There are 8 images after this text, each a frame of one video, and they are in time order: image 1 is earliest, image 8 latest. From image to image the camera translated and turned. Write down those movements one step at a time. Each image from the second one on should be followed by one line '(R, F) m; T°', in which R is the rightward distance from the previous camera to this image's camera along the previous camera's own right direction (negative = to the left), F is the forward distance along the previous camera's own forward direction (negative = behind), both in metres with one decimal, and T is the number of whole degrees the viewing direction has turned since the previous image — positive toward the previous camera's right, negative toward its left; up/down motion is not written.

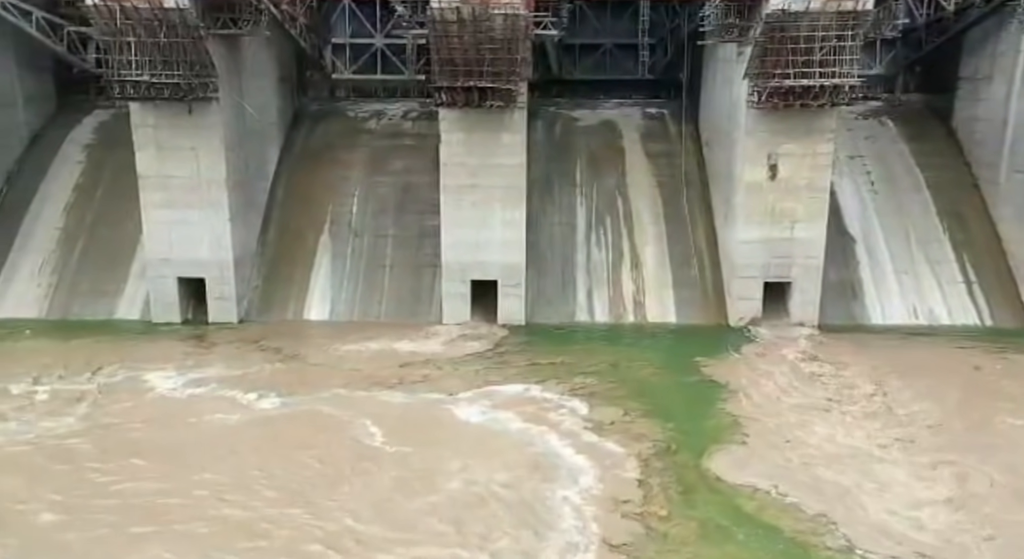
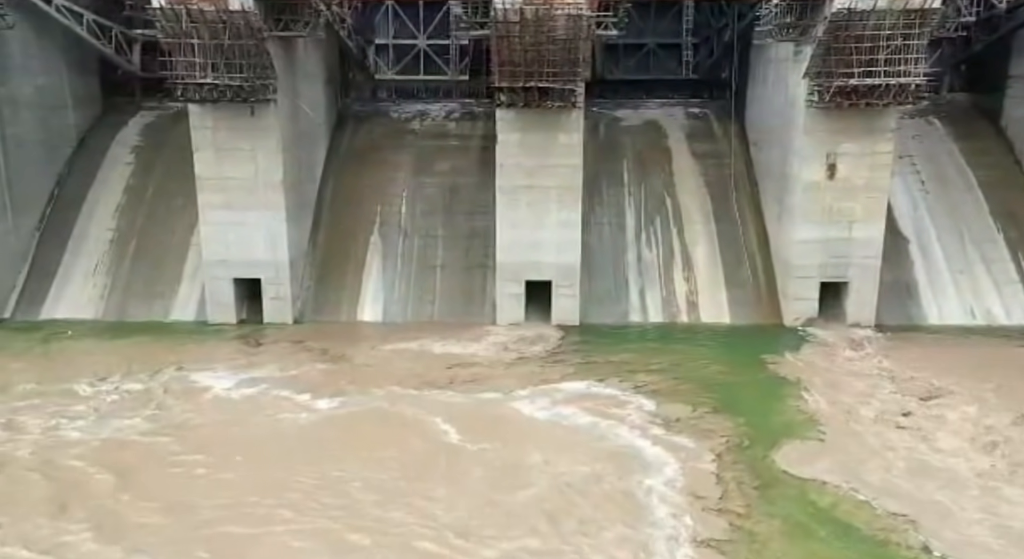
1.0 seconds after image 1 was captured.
(-0.8, 0.0) m; -1°
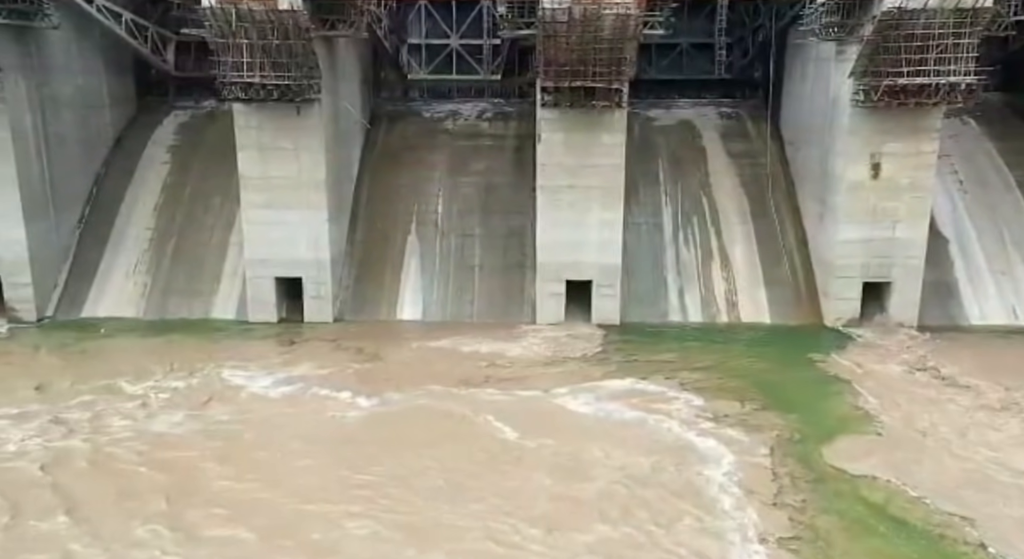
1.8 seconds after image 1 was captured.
(-0.6, 0.0) m; -1°
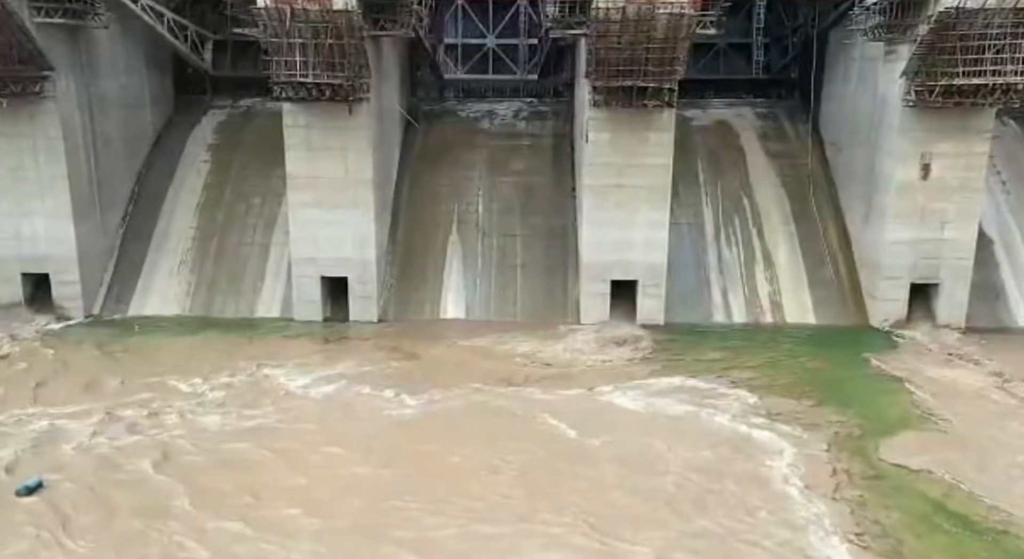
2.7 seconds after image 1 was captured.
(-0.7, 0.0) m; -1°
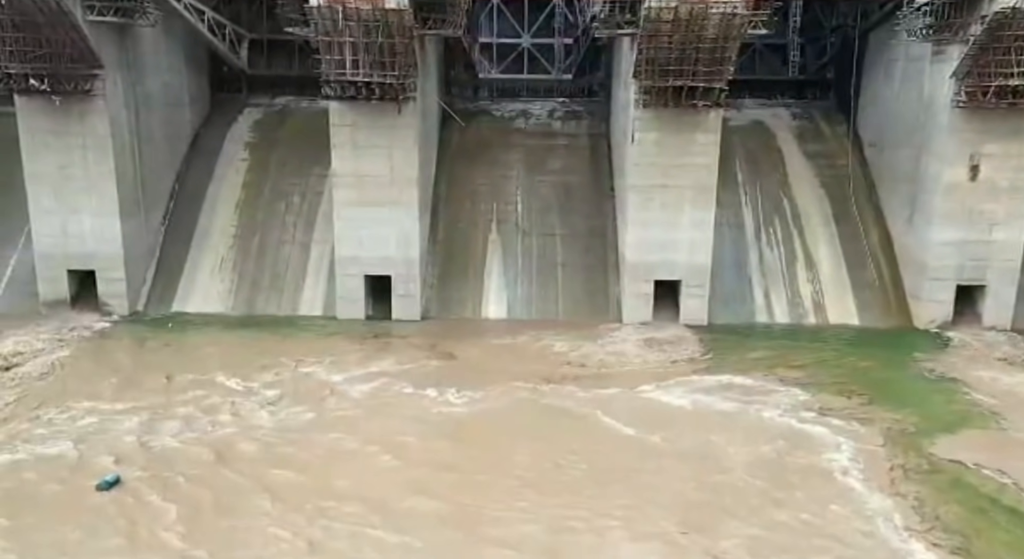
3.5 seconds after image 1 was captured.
(-0.7, 0.0) m; -1°
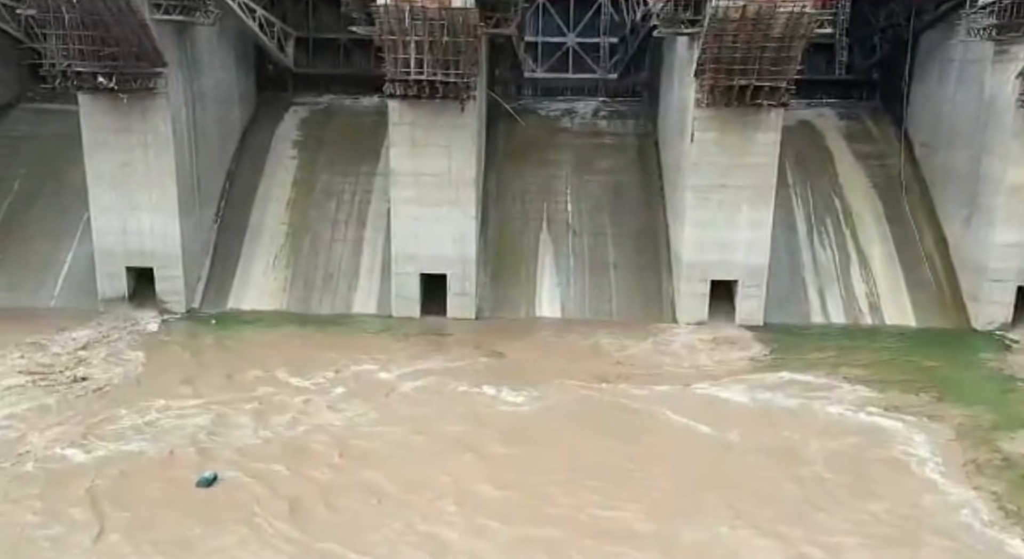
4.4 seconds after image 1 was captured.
(-0.8, 0.0) m; -1°
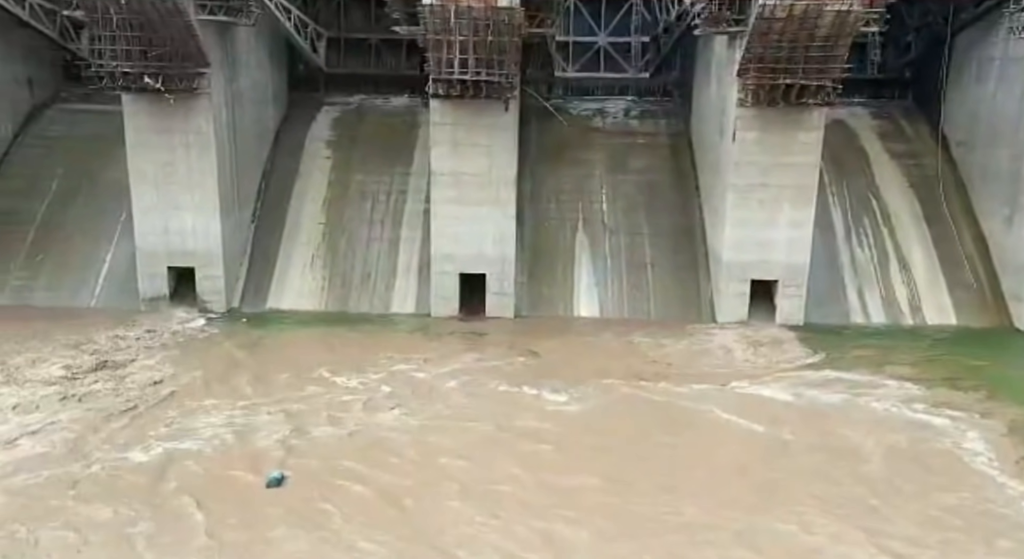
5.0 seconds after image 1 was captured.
(-0.6, 0.0) m; -1°
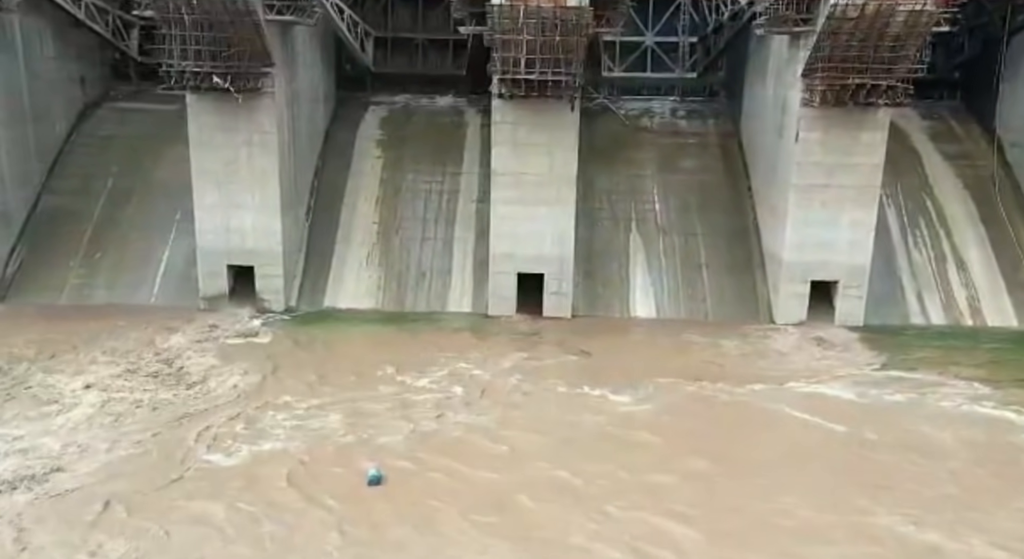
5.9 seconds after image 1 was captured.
(-0.9, 0.0) m; -1°
